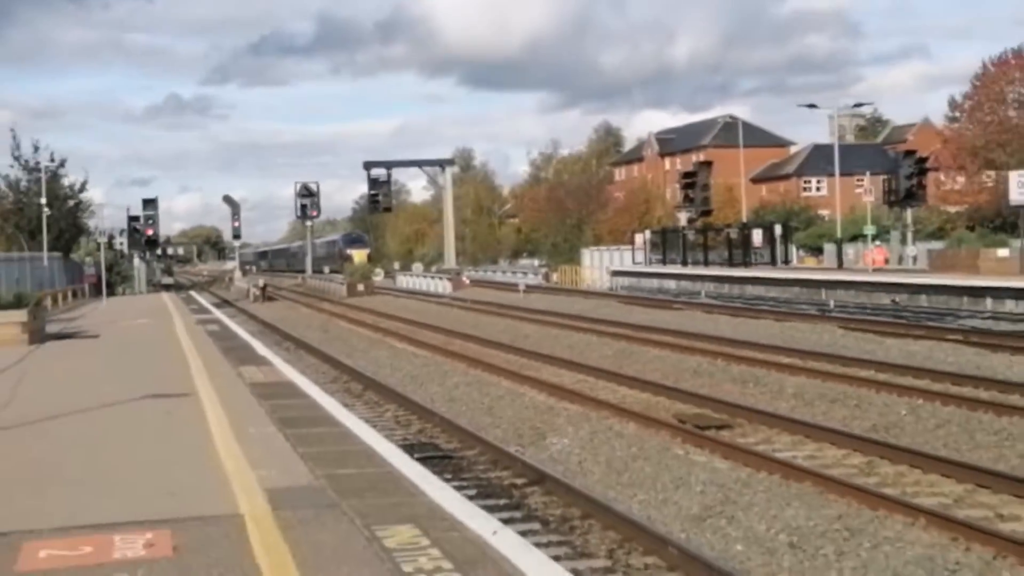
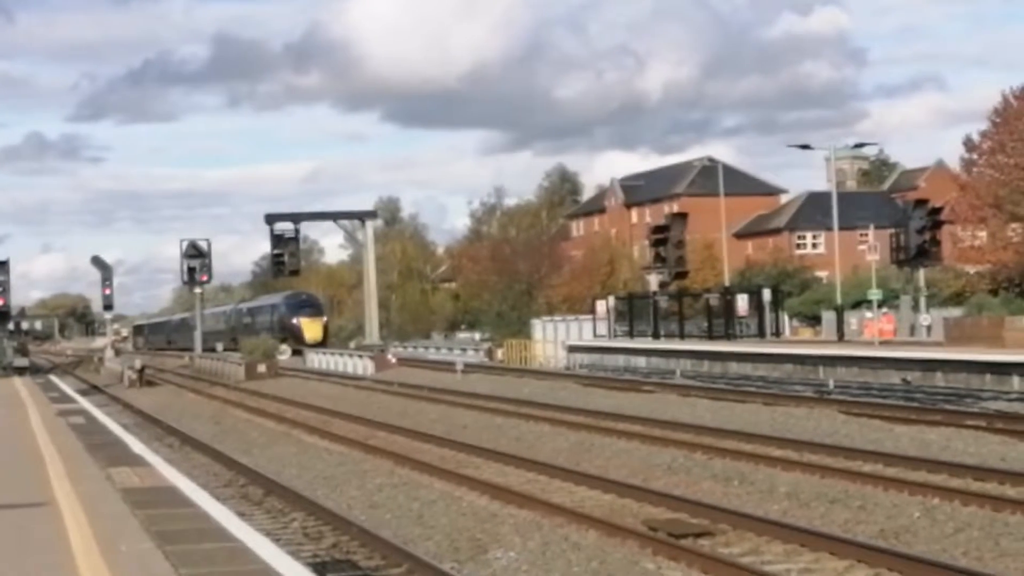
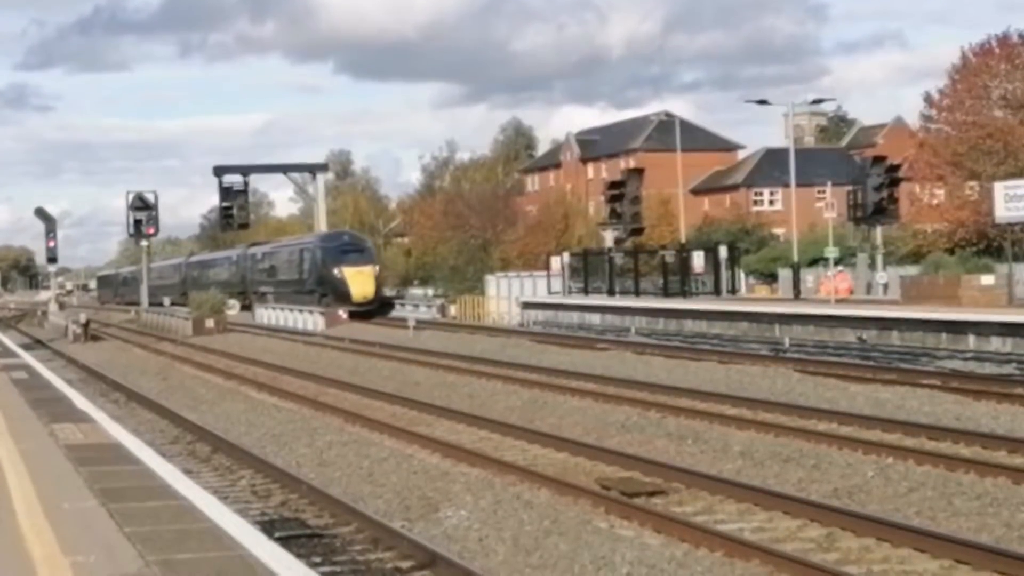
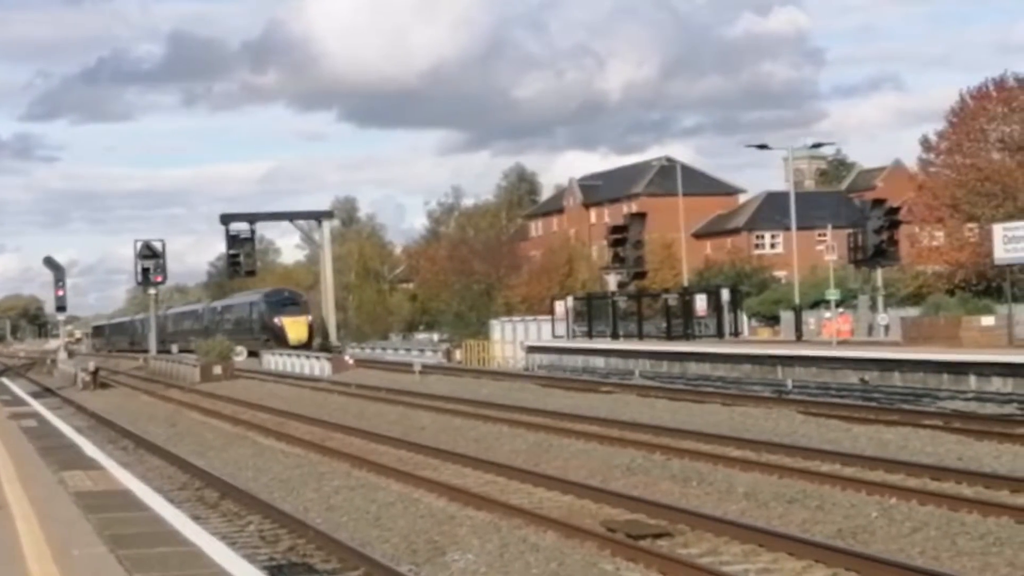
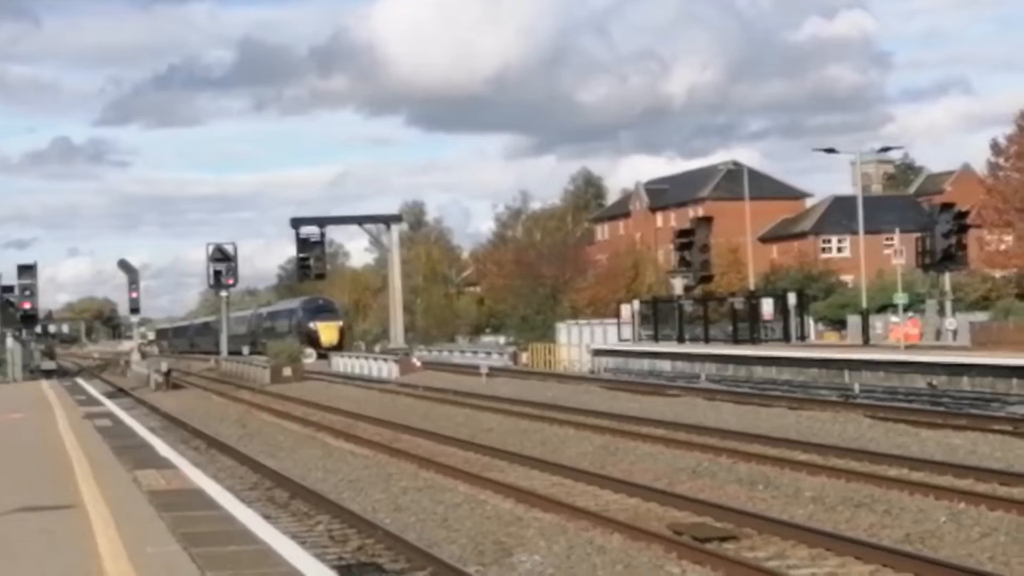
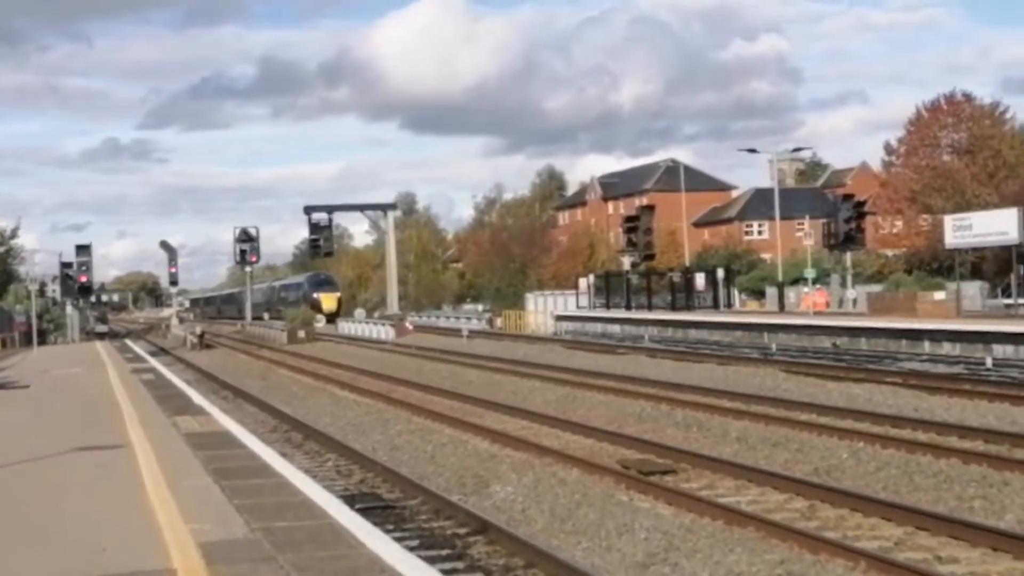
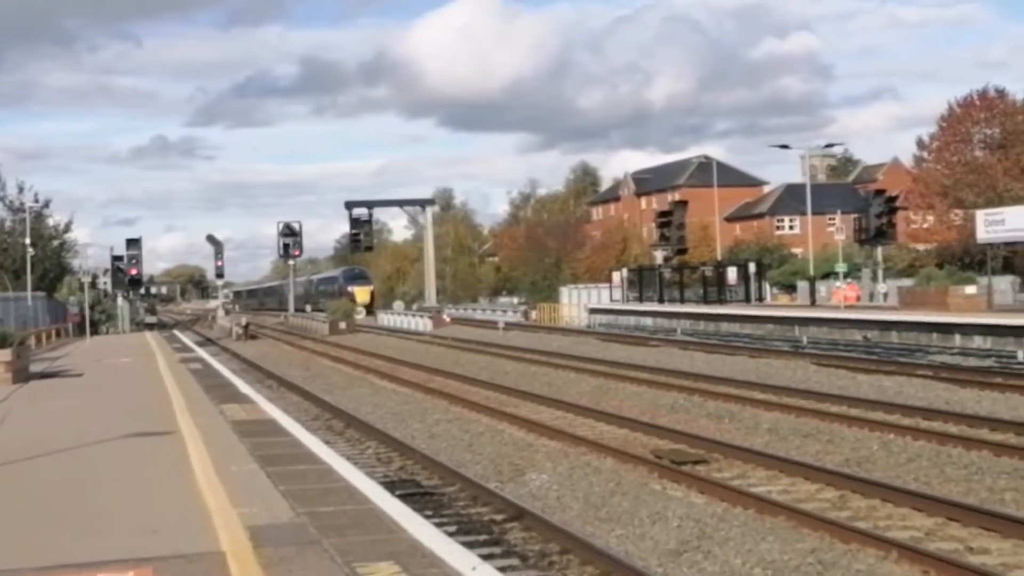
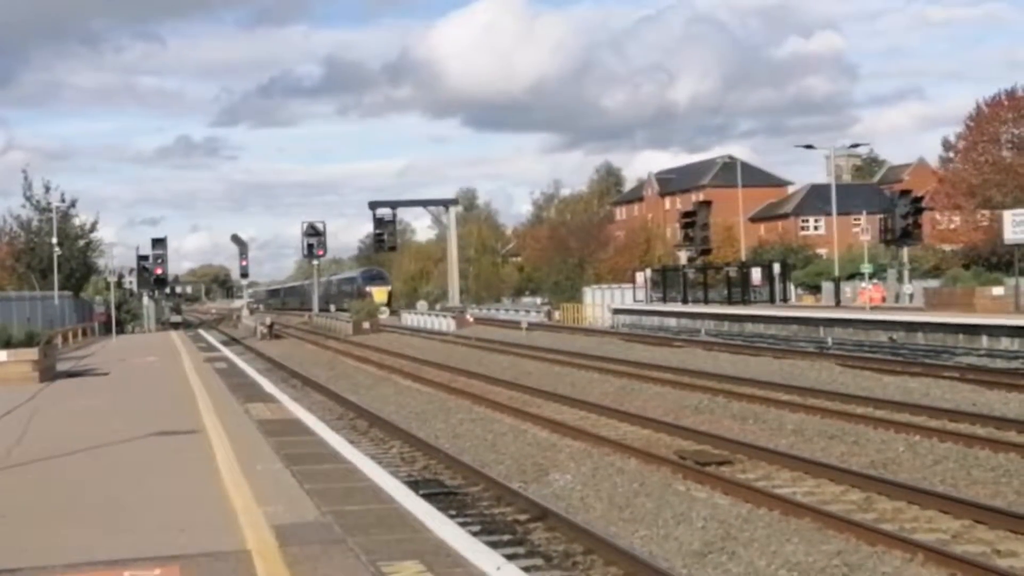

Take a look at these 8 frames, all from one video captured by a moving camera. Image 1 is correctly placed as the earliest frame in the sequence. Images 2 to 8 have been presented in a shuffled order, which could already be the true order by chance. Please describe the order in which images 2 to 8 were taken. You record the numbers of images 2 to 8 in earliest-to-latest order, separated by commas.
8, 7, 6, 5, 2, 4, 3
